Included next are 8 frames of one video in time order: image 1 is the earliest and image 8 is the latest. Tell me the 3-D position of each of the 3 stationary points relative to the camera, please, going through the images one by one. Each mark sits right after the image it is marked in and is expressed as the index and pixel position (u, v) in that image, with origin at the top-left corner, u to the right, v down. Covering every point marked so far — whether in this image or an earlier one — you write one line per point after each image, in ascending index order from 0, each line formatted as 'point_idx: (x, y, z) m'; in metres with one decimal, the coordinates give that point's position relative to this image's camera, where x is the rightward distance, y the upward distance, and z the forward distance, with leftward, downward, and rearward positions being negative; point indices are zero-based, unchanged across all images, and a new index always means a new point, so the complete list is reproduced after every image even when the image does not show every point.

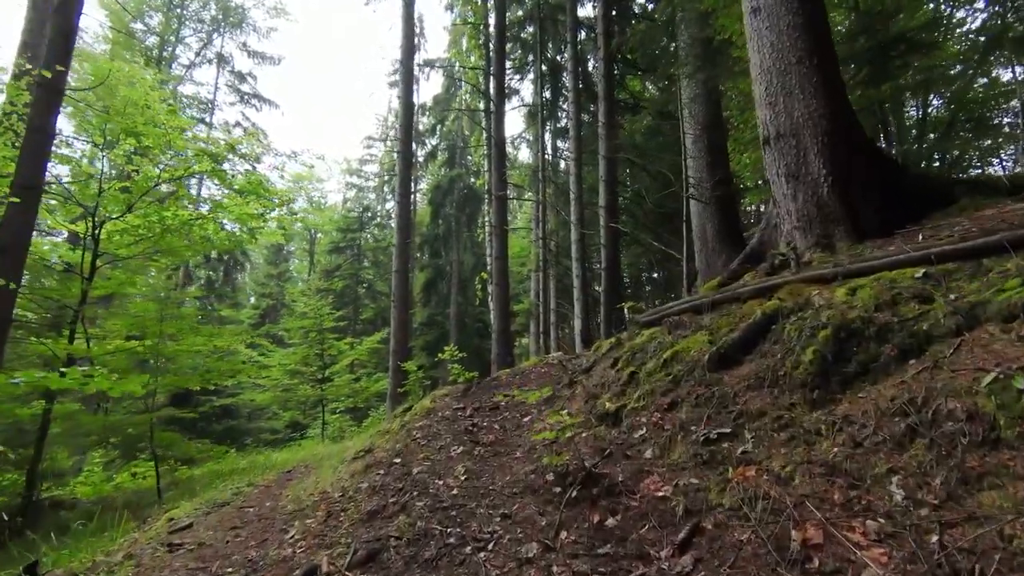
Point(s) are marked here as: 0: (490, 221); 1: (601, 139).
0: (-0.4, +1.2, +10.4) m
1: (+1.9, +3.2, +12.7) m
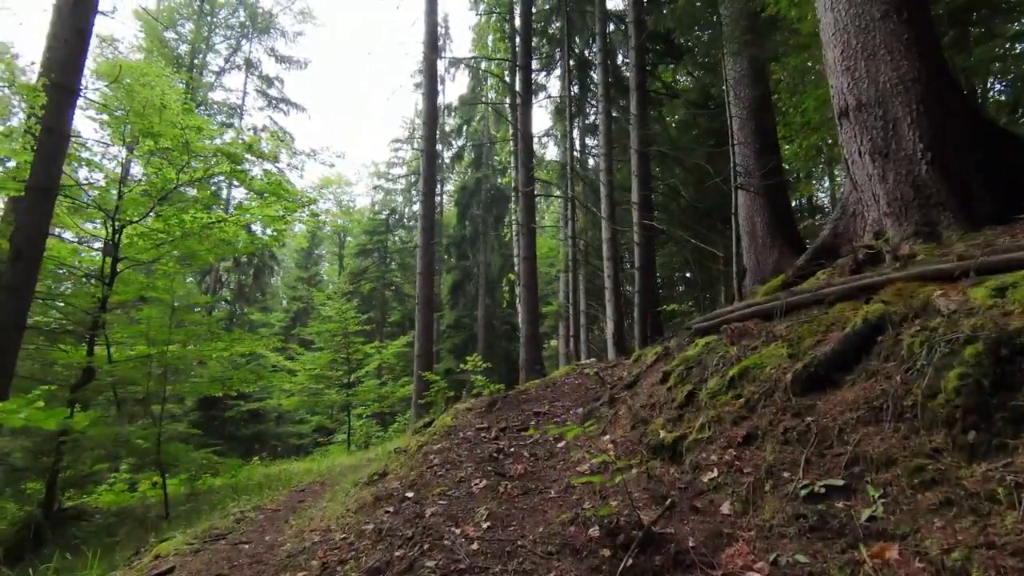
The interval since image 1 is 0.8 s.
0: (+0.1, +1.1, +9.9) m
1: (+2.5, +3.2, +12.1) m
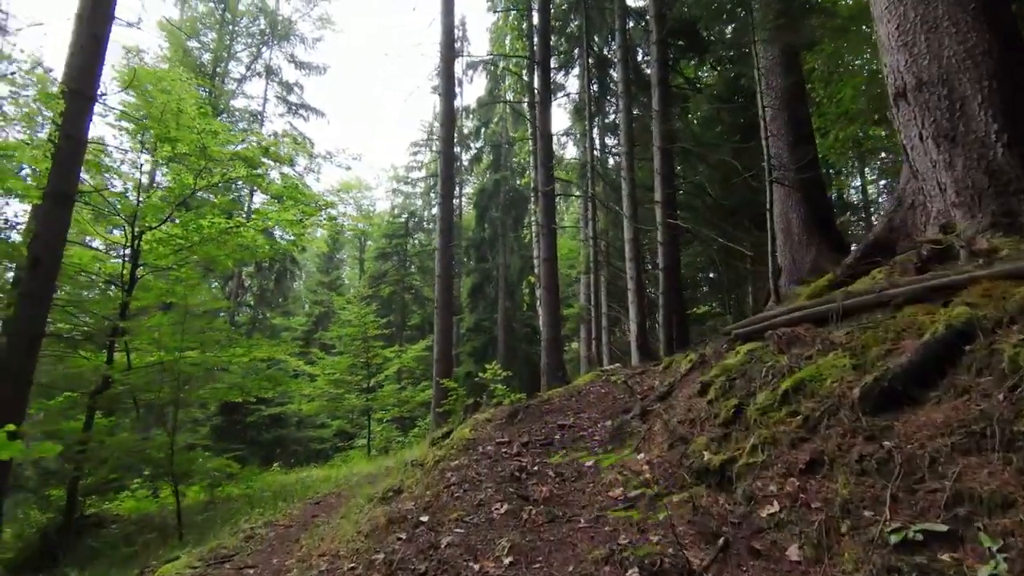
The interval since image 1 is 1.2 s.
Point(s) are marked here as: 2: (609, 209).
0: (+0.4, +1.1, +9.7) m
1: (+2.9, +3.2, +11.7) m
2: (+2.7, +2.1, +16.2) m
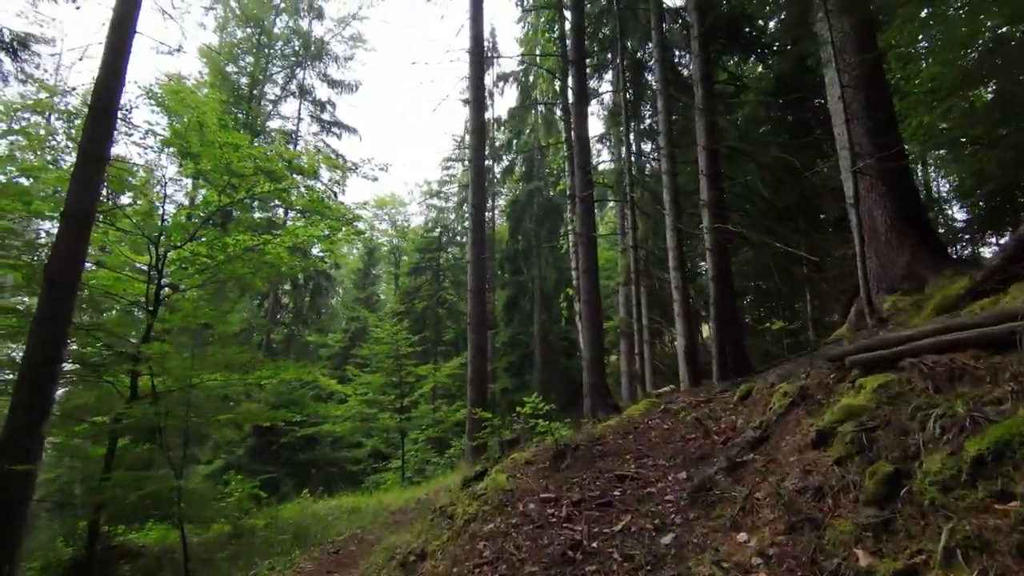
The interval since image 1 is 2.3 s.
0: (+1.0, +0.9, +9.0) m
1: (+3.5, +3.0, +11.0) m
2: (+3.7, +1.9, +15.4) m
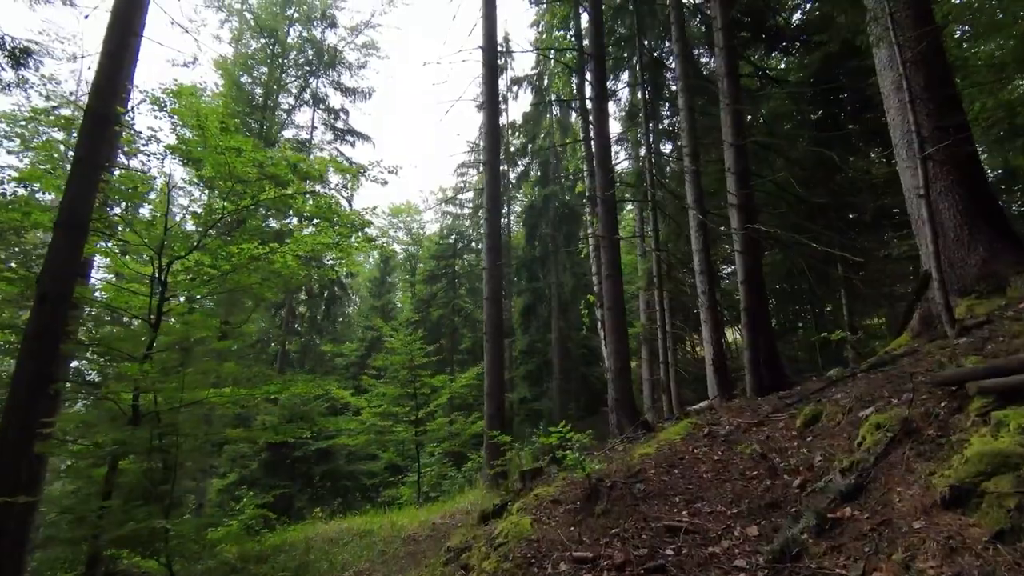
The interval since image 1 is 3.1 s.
0: (+1.2, +0.8, +8.5) m
1: (+3.8, +2.9, +10.4) m
2: (+4.1, +1.7, +14.9) m
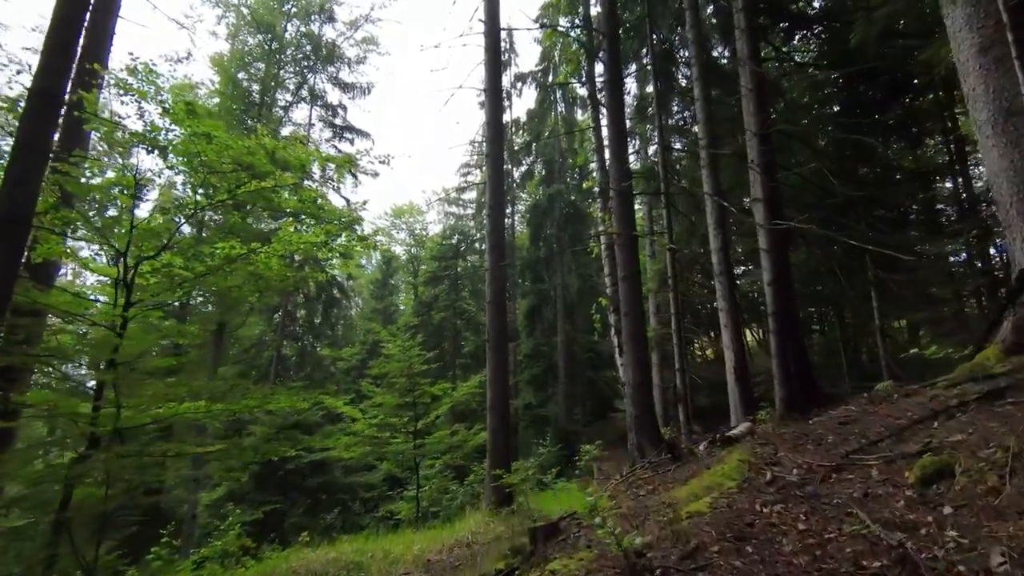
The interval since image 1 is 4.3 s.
0: (+1.3, +0.7, +7.7) m
1: (+3.8, +2.9, +9.6) m
2: (+4.2, +1.7, +14.0) m
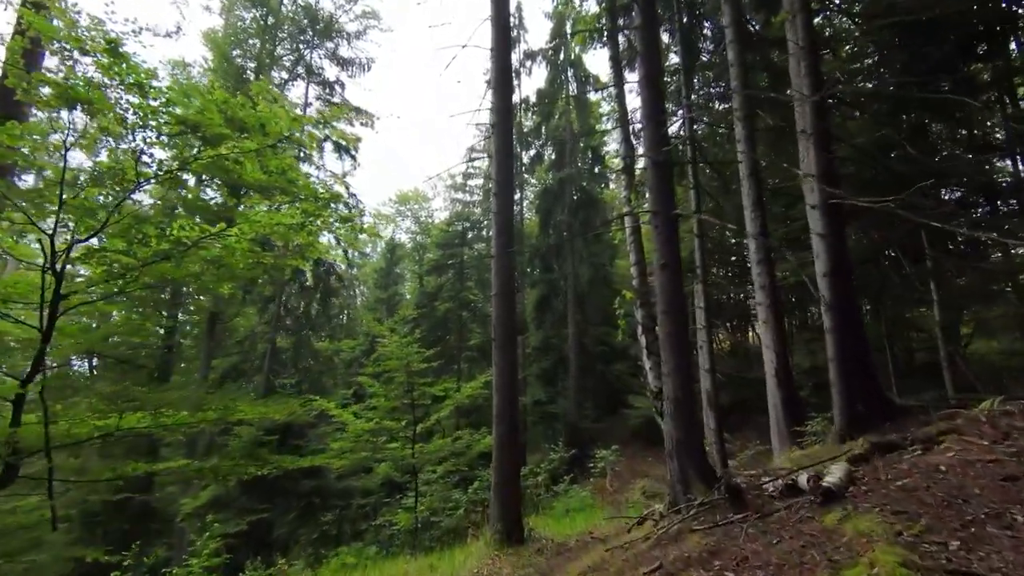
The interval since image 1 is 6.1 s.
0: (+1.4, +0.9, +6.4) m
1: (+4.0, +3.0, +8.2) m
2: (+4.4, +1.9, +12.6) m
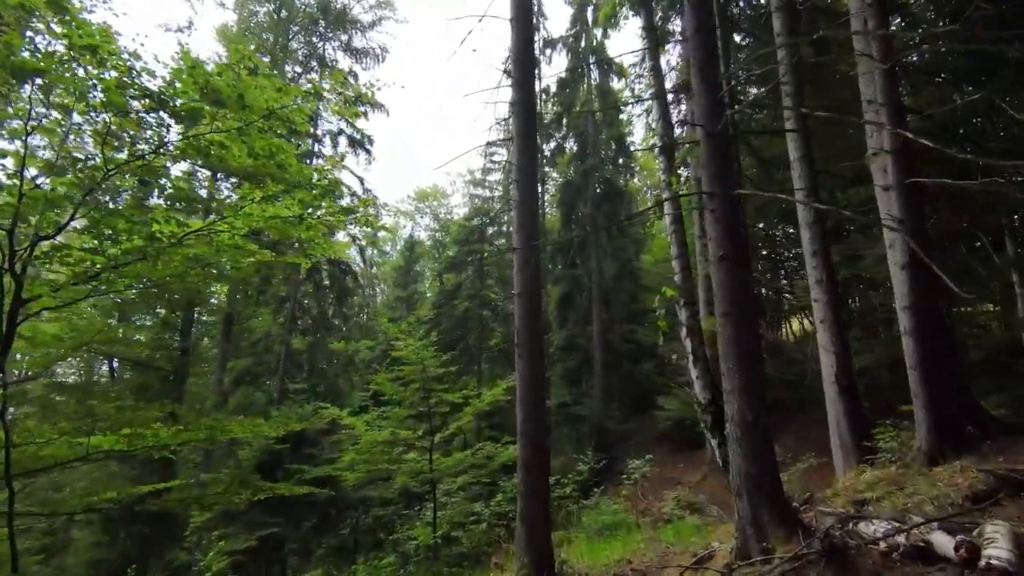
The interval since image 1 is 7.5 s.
0: (+1.7, +0.9, +5.4) m
1: (+4.3, +3.1, +7.1) m
2: (+4.8, +2.0, +11.6) m
